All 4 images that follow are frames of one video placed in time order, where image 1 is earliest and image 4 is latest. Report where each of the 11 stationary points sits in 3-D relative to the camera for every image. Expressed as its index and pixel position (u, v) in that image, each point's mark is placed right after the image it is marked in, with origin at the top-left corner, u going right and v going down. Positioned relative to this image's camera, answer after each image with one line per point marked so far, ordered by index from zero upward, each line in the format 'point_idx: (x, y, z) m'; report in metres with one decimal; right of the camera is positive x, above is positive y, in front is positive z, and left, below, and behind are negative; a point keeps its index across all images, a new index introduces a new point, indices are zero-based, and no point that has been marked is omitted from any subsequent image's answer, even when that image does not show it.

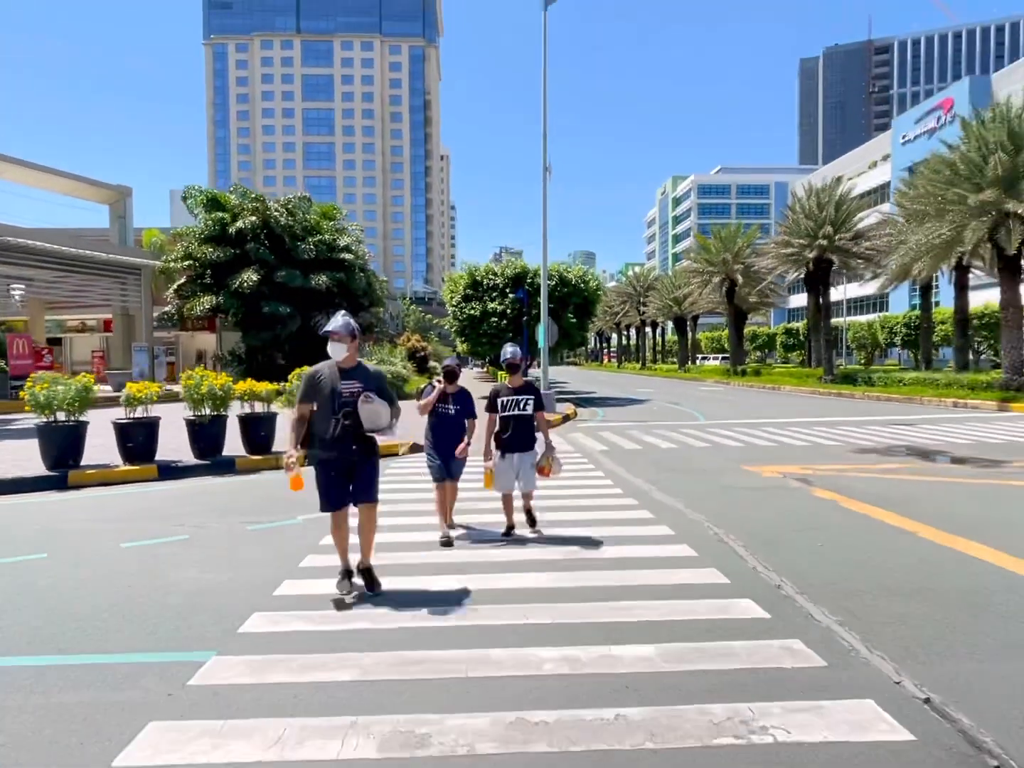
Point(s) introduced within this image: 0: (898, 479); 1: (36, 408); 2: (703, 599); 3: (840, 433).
0: (+5.4, -1.3, +10.4) m
1: (-6.7, -0.3, +10.7) m
2: (+1.3, -1.4, +5.0) m
3: (+6.9, -1.0, +15.8) m
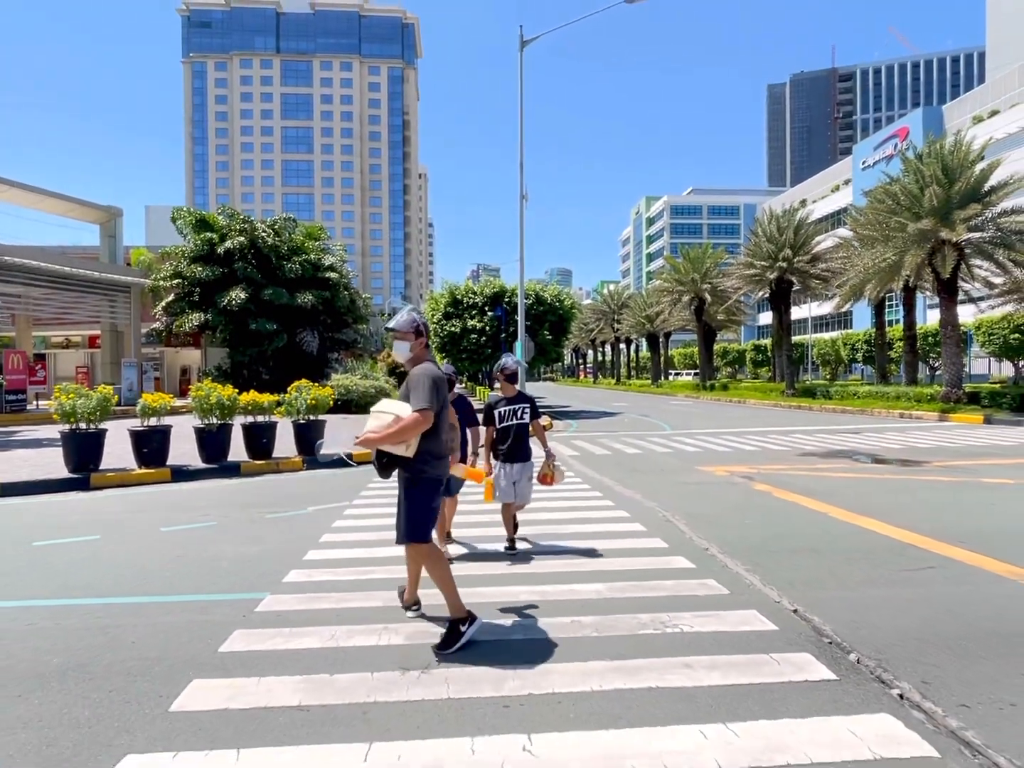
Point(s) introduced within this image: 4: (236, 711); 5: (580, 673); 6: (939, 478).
0: (+5.1, -1.4, +11.9) m
1: (-7.0, -0.5, +11.9) m
2: (+1.1, -1.5, +6.3) m
3: (+6.5, -1.3, +17.3) m
4: (-1.3, -1.5, +3.5) m
5: (+0.4, -1.5, +3.9) m
6: (+6.4, -1.4, +11.3) m
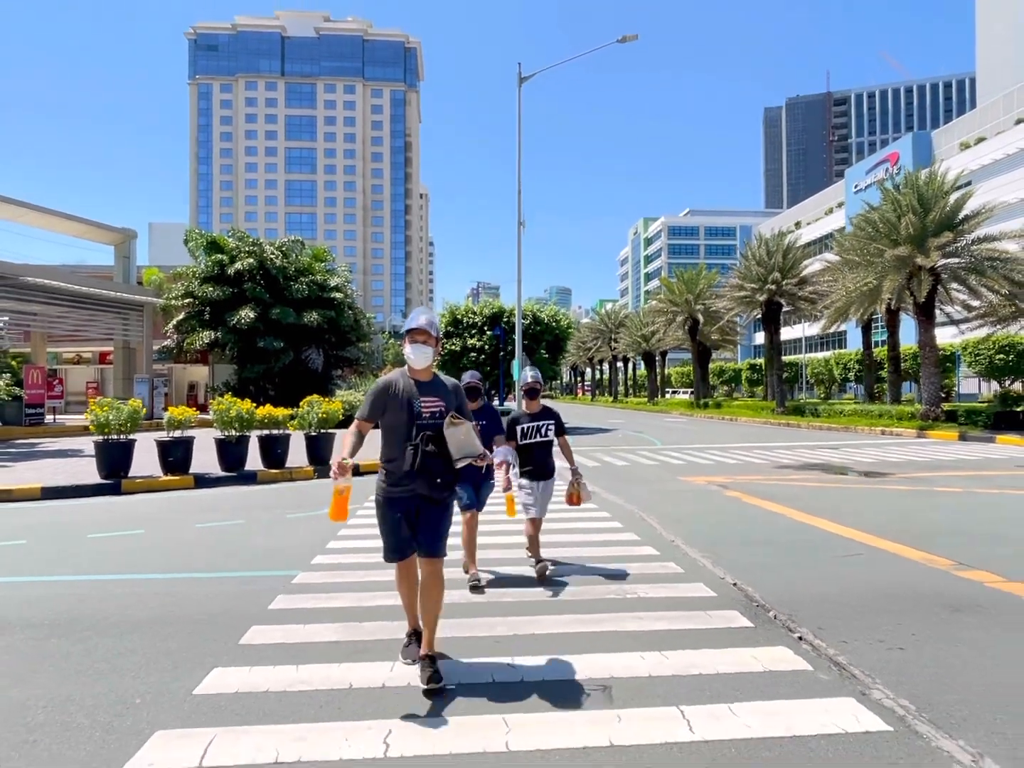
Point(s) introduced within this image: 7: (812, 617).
0: (+5.0, -1.7, +12.9) m
1: (-7.1, -0.7, +13.0) m
2: (+1.0, -1.6, +7.4) m
3: (+6.4, -1.7, +18.4) m
4: (-1.3, -1.6, +4.6) m
5: (+0.3, -1.6, +5.0) m
6: (+6.4, -1.7, +12.4) m
7: (+2.0, -1.5, +5.0) m
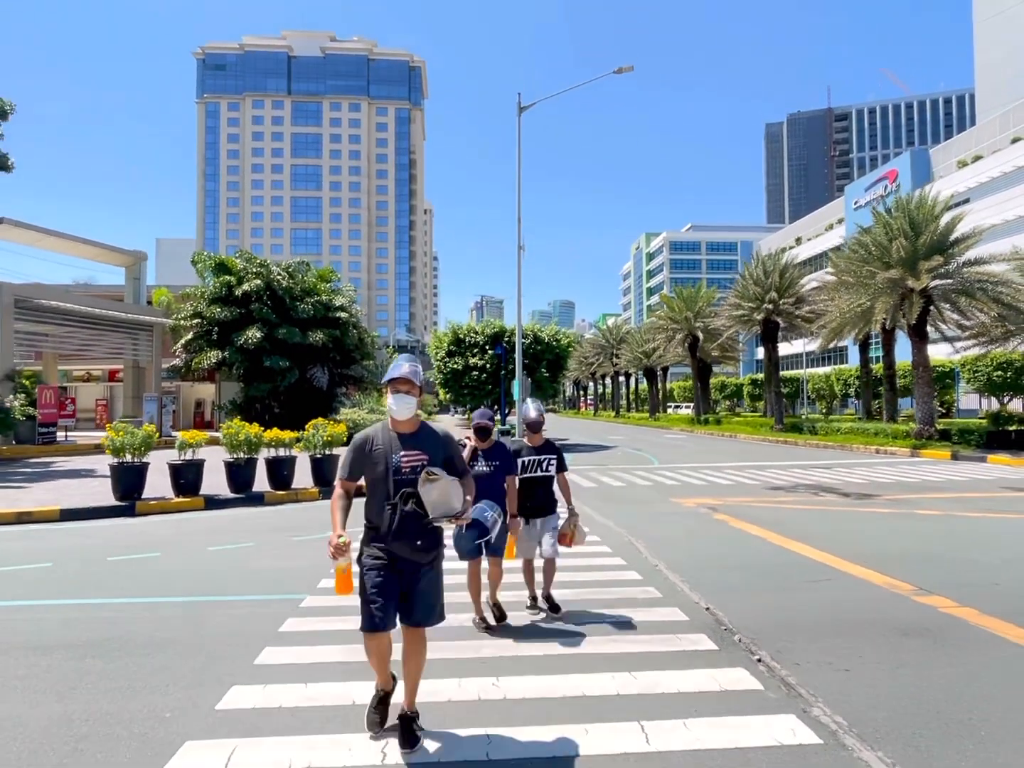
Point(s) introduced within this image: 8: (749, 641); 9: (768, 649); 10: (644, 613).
0: (+4.9, -2.2, +13.4) m
1: (-7.1, -1.2, +13.5) m
2: (+1.0, -2.0, +7.9) m
3: (+6.4, -2.2, +18.9) m
4: (-1.4, -1.9, +5.1) m
5: (+0.2, -1.9, +5.5) m
6: (+6.3, -2.1, +12.9) m
7: (+1.9, -1.8, +5.5) m
8: (+1.7, -1.9, +5.5) m
9: (+1.8, -1.8, +5.3) m
10: (+1.1, -1.9, +6.2) m
